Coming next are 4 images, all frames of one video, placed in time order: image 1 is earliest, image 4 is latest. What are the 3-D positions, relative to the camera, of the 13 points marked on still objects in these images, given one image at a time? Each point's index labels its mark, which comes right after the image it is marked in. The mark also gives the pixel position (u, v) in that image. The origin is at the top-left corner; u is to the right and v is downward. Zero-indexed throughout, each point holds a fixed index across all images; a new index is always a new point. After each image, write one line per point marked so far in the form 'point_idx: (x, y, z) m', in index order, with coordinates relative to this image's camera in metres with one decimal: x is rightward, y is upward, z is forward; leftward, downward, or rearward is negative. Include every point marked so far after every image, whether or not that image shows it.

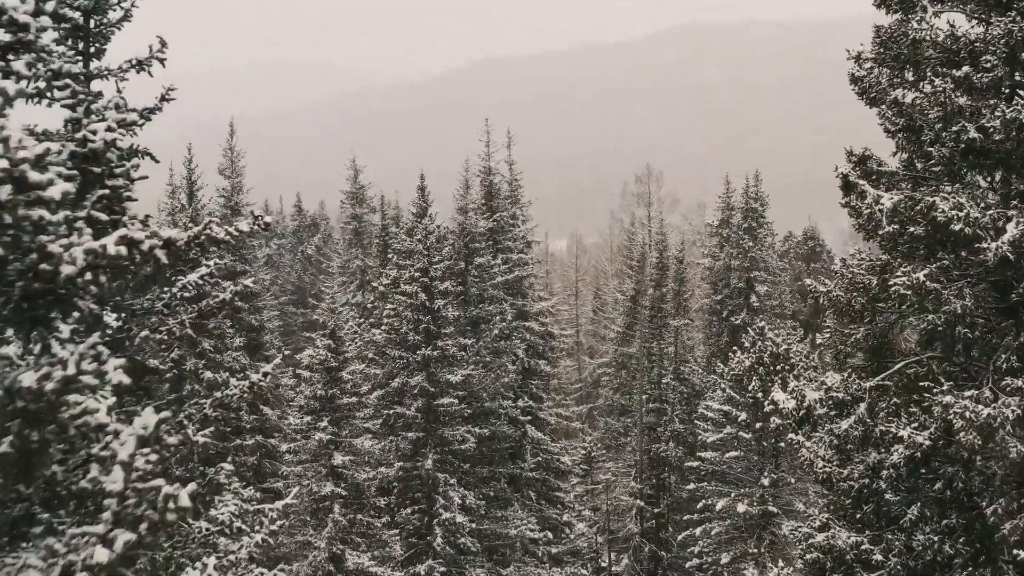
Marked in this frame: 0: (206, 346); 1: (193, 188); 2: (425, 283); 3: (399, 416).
0: (-9.5, -1.9, +16.6) m
1: (-10.7, +3.3, +17.8) m
2: (-3.1, +0.2, +18.8) m
3: (-3.9, -4.4, +18.5) m
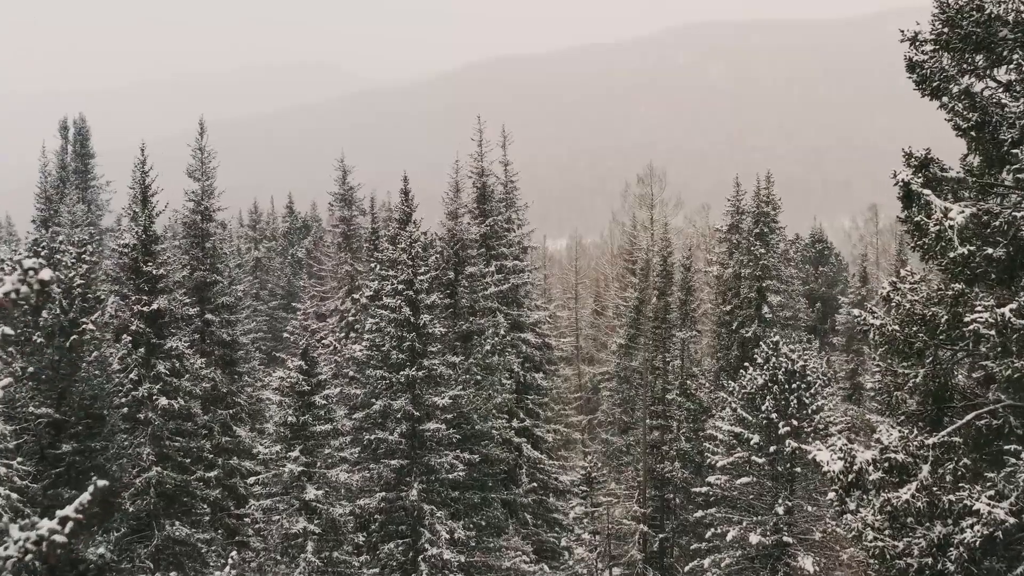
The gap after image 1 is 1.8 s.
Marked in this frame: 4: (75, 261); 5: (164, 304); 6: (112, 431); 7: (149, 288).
0: (-9.7, -2.3, +14.9) m
1: (-11.0, +2.8, +16.2) m
2: (-3.3, -0.3, +17.2) m
3: (-4.1, -4.8, +16.8) m
4: (-12.3, +0.8, +15.1) m
5: (-9.8, -0.5, +15.1) m
6: (-11.2, -4.0, +15.0) m
7: (-10.5, 0.0, +15.5) m
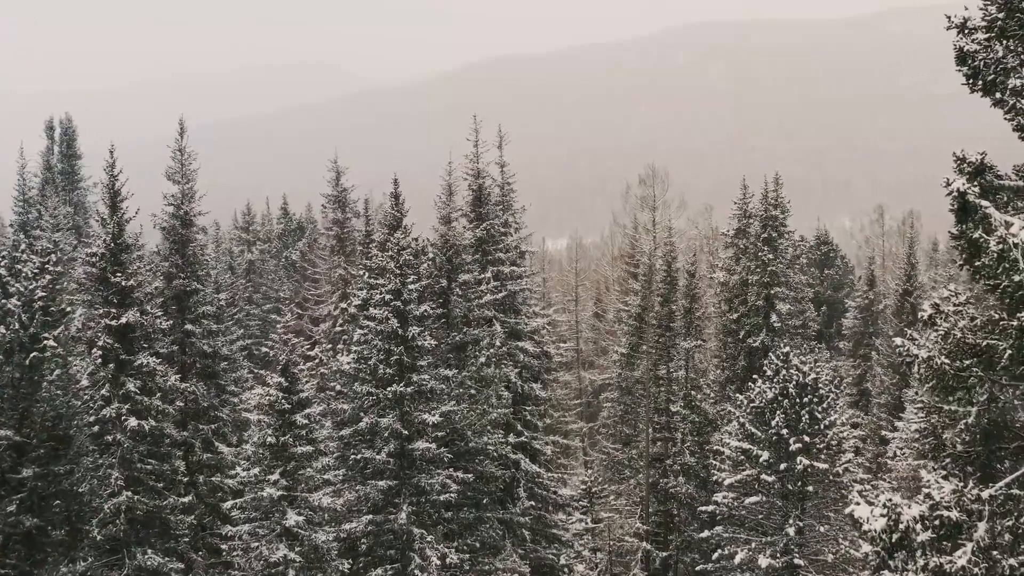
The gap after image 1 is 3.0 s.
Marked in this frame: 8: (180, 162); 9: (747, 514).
0: (-9.9, -2.6, +13.9) m
1: (-11.1, +2.5, +15.2) m
2: (-3.5, -0.6, +16.2) m
3: (-4.3, -5.1, +15.8) m
4: (-12.5, +0.5, +14.1) m
5: (-10.0, -0.8, +14.2) m
6: (-11.4, -4.3, +14.0) m
7: (-10.6, -0.3, +14.5) m
8: (-11.8, +4.5, +19.1) m
9: (+8.4, -8.1, +19.2) m
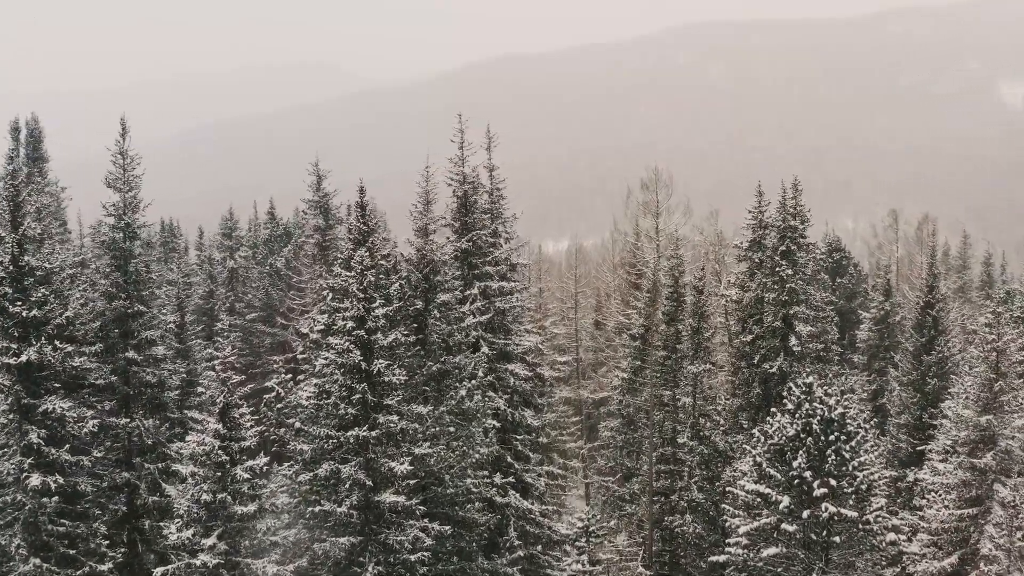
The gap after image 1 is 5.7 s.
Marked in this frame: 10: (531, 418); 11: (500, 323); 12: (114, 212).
0: (-10.3, -3.3, +11.7) m
1: (-11.6, +1.9, +13.0) m
2: (-3.9, -1.2, +14.0) m
3: (-4.7, -5.8, +13.6) m
4: (-12.9, -0.2, +11.9) m
5: (-10.4, -1.5, +11.9) m
6: (-11.8, -5.0, +11.8) m
7: (-11.1, -1.0, +12.3) m
8: (-12.2, +3.8, +16.9) m
9: (+7.9, -8.7, +16.9) m
10: (+0.6, -4.6, +18.5) m
11: (-0.4, -1.3, +18.5) m
12: (-12.0, +2.2, +16.1) m
